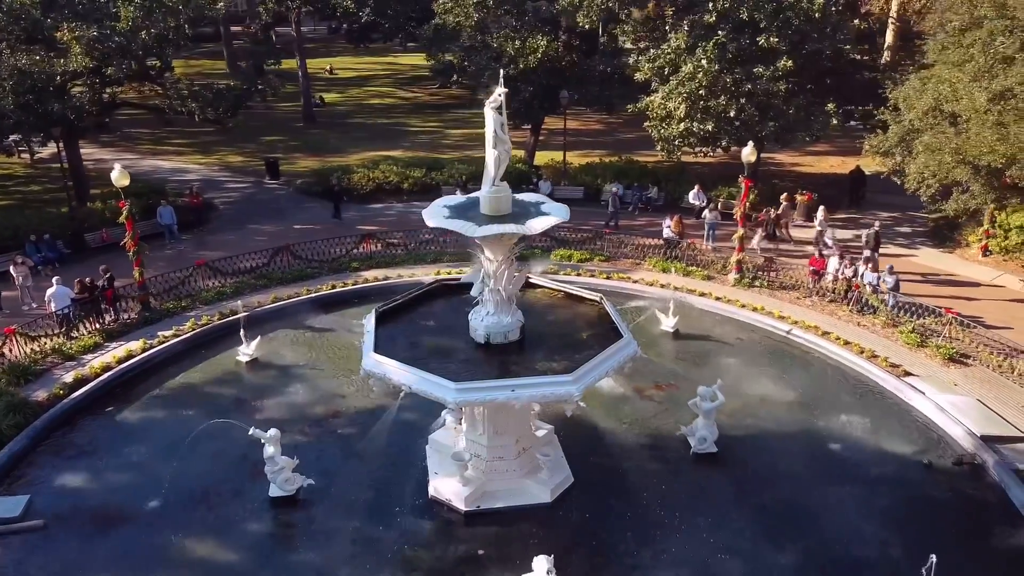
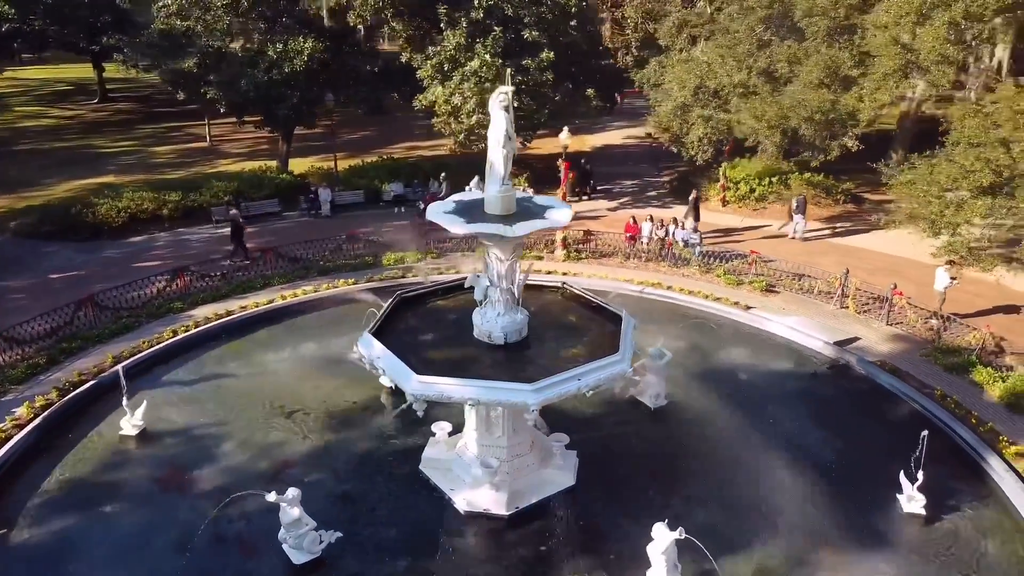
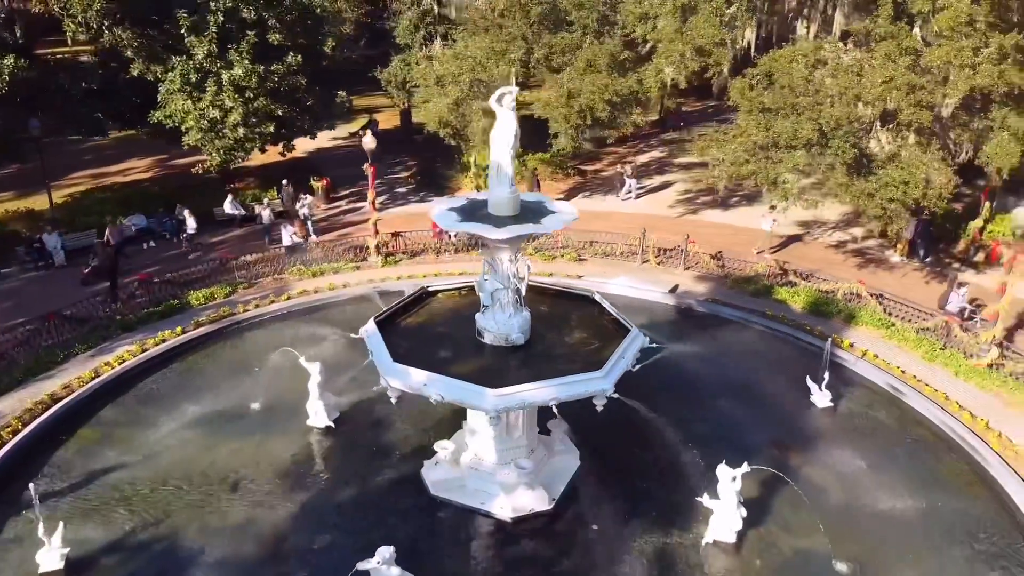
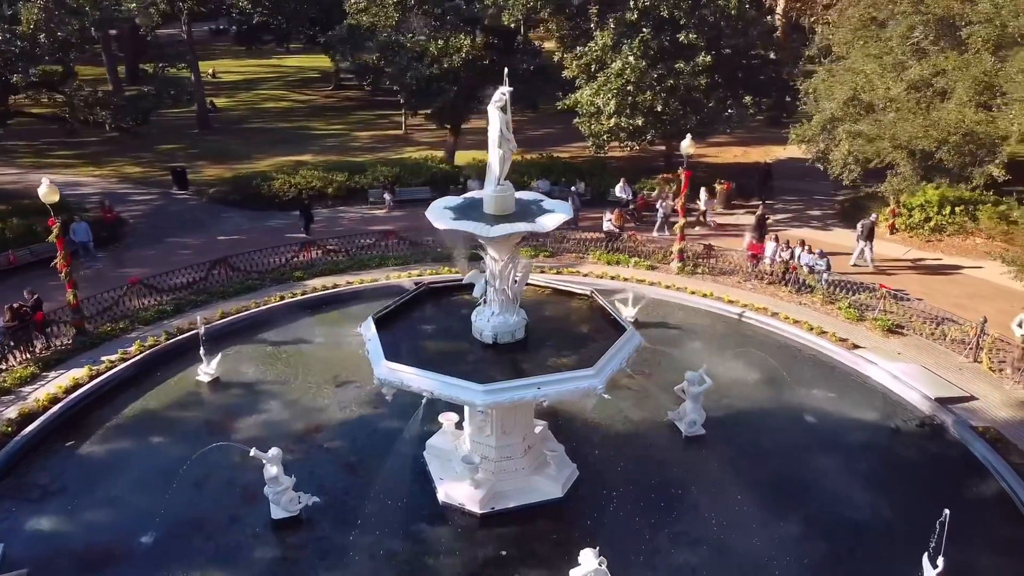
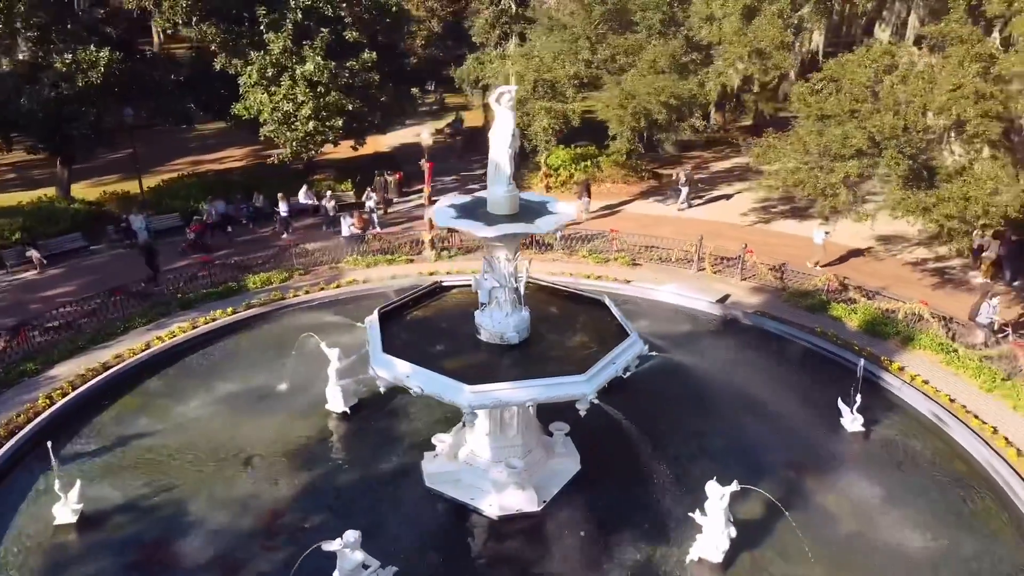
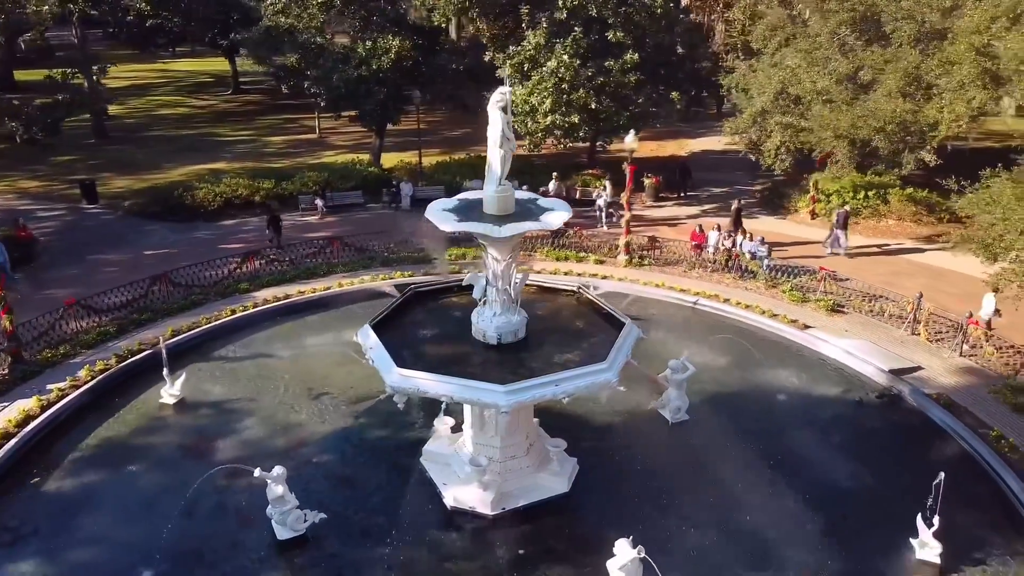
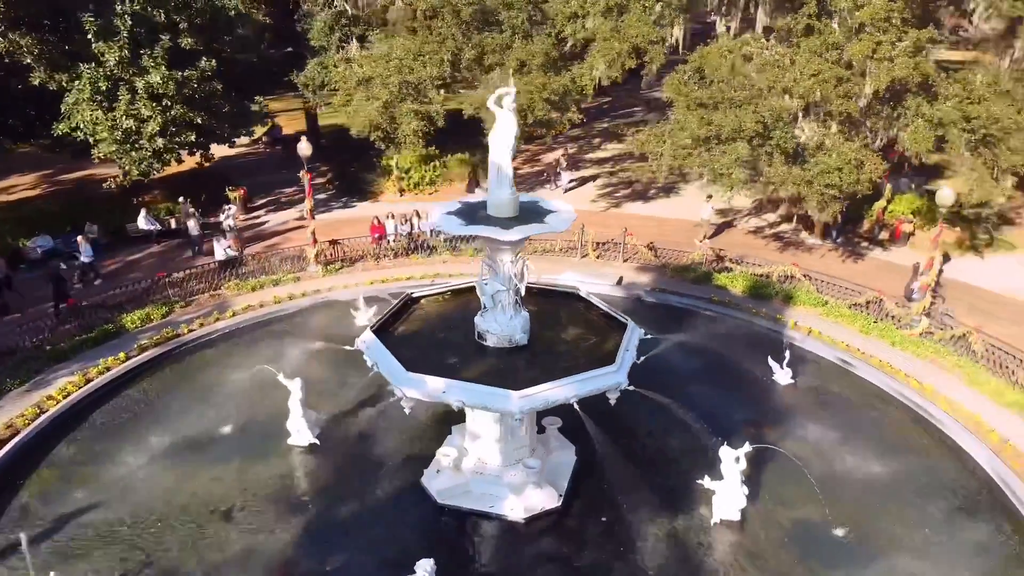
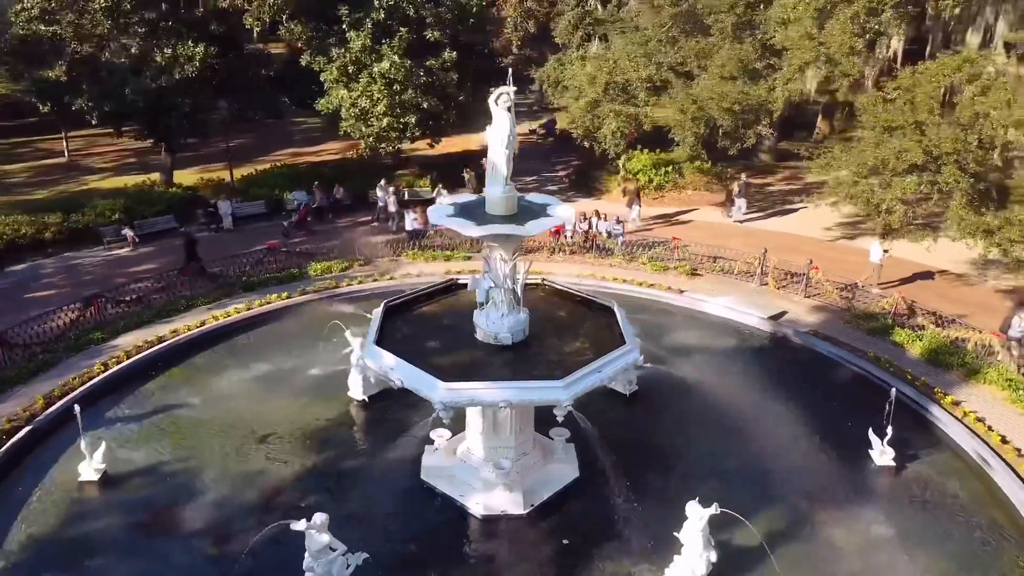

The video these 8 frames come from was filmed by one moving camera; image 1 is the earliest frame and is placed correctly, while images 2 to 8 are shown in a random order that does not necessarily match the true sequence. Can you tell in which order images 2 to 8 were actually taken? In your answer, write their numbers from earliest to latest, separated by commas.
4, 6, 2, 8, 5, 3, 7
